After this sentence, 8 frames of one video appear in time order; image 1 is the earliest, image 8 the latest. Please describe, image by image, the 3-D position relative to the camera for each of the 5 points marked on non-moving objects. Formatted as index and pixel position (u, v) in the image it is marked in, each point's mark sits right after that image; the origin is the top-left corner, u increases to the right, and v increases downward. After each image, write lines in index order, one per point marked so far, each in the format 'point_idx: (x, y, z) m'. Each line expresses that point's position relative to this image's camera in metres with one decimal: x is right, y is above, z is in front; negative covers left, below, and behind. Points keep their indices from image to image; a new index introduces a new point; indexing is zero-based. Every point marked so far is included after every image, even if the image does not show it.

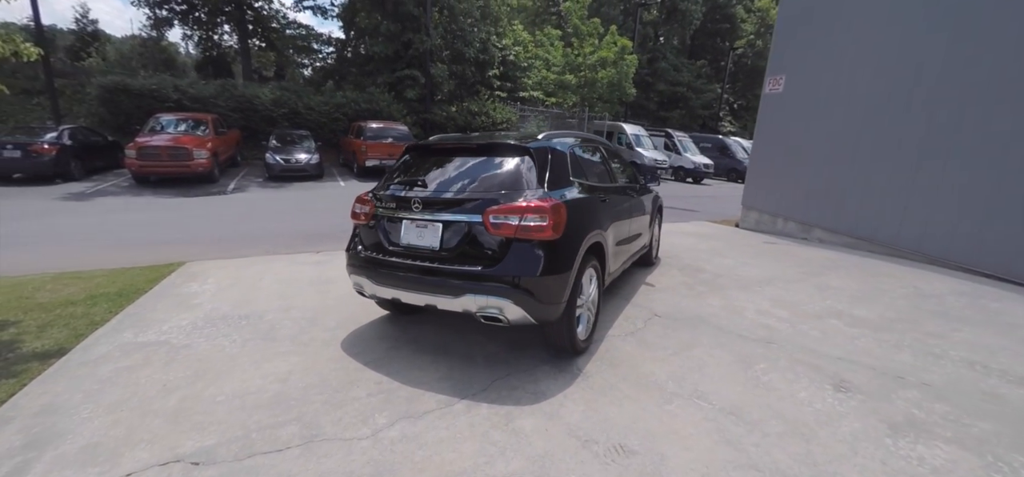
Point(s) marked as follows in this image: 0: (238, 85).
0: (-8.8, +4.9, +14.6) m
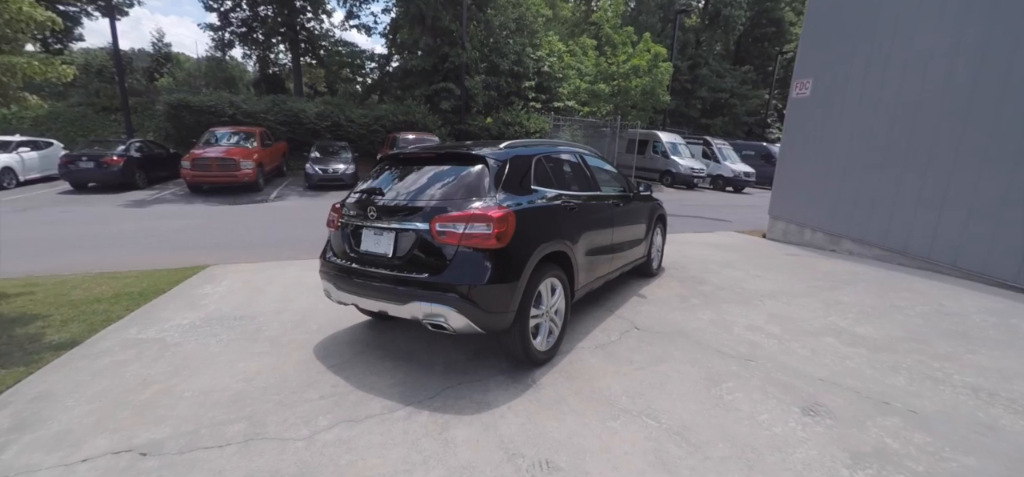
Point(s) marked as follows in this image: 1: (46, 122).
0: (-7.8, +4.7, +15.7) m
1: (-15.5, +3.8, +15.1) m
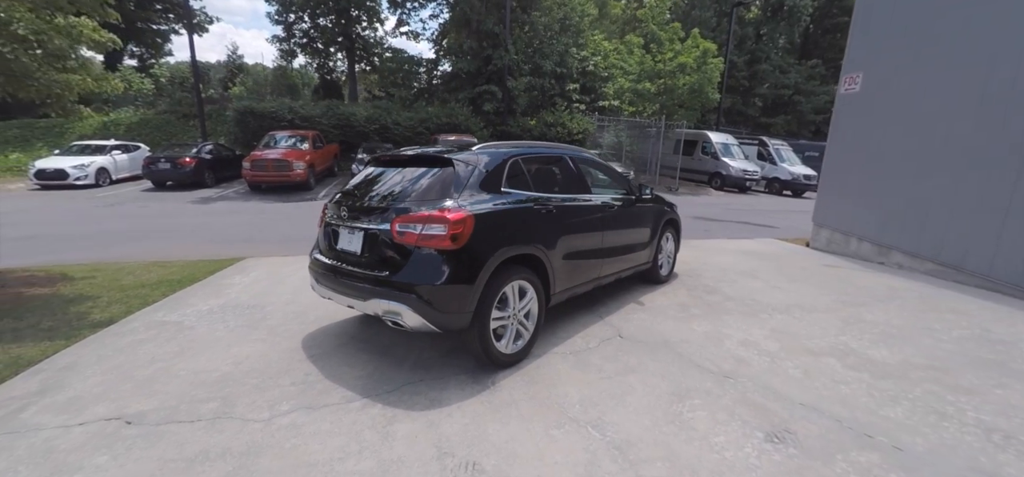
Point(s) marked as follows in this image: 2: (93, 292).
0: (-6.3, +4.8, +16.6) m
1: (-14.0, +4.1, +17.0) m
2: (-5.0, -0.6, +5.4) m
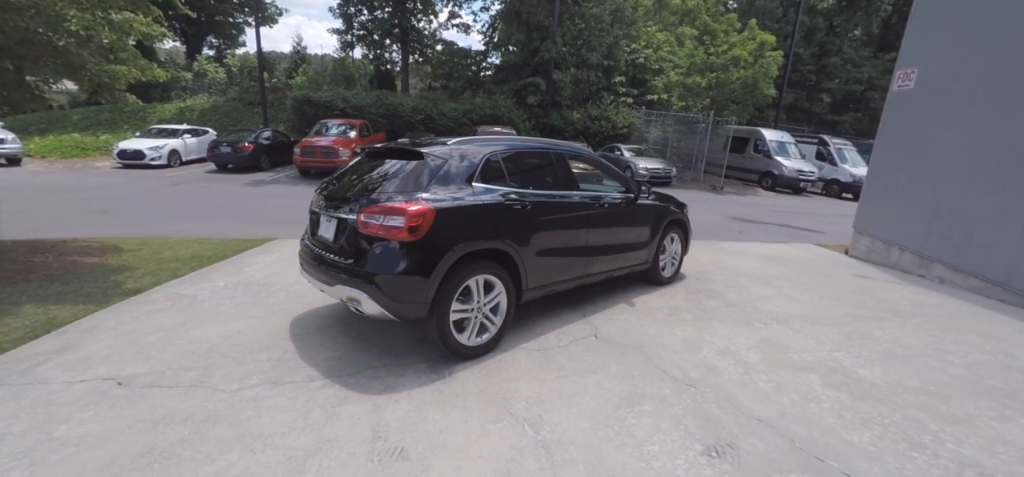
0: (-4.6, +5.4, +17.2) m
1: (-12.3, +5.1, +18.6) m
2: (-5.0, -0.3, +6.1) m
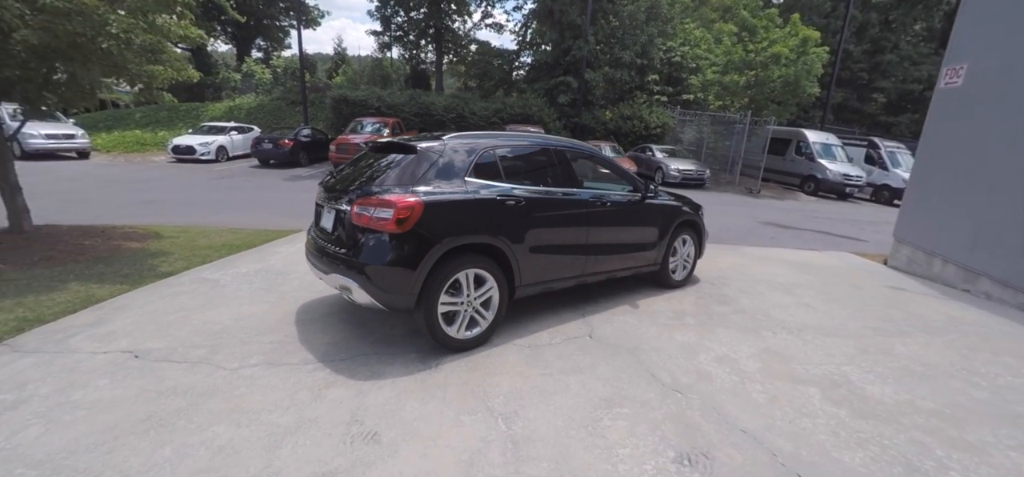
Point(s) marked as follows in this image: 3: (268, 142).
0: (-3.4, +5.5, +17.5) m
1: (-10.9, +5.4, +19.6) m
2: (-4.8, -0.1, +6.5) m
3: (-7.7, +3.0, +14.6) m
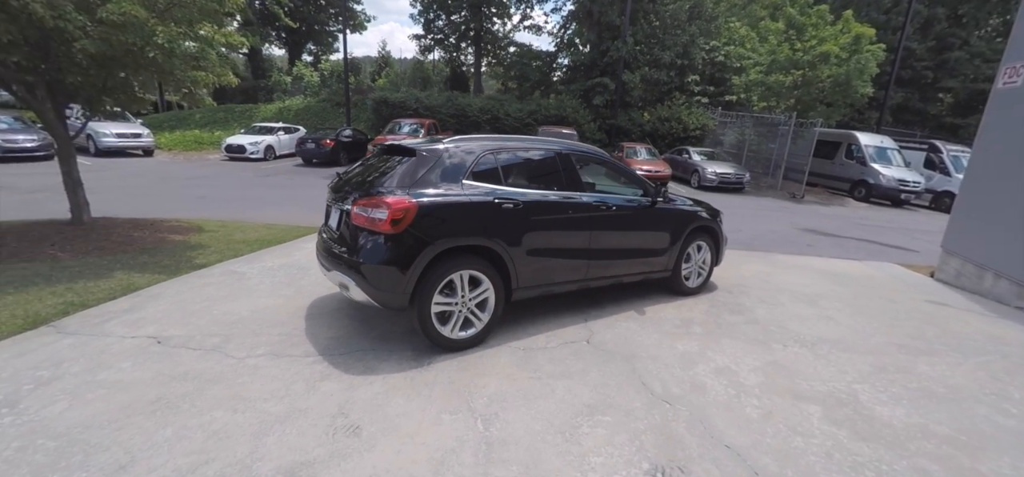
0: (-2.0, +5.5, +17.8) m
1: (-9.3, +5.6, +20.5) m
2: (-4.6, -0.1, +6.9) m
3: (-6.7, +3.2, +15.2) m
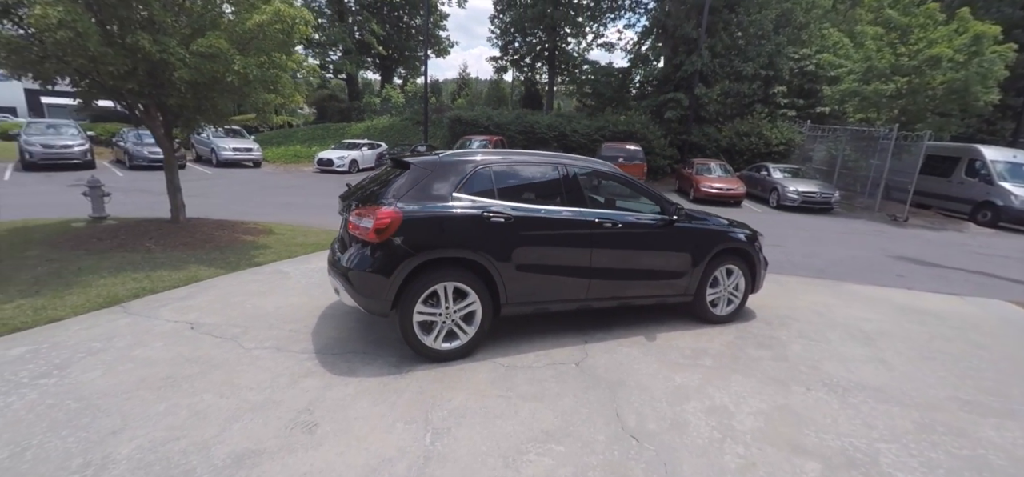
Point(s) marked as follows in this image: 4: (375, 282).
0: (+0.7, +4.9, +18.0) m
1: (-6.0, +5.2, +22.0) m
2: (-4.0, -0.1, +7.6) m
3: (-4.4, +2.9, +16.3) m
4: (-1.0, -0.3, +3.4) m
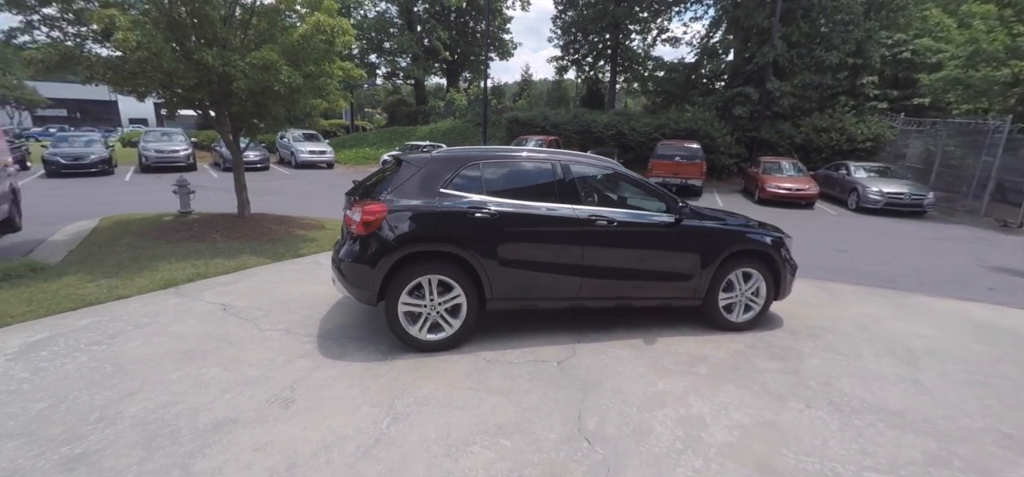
0: (+3.0, +4.9, +17.7) m
1: (-2.9, +5.2, +22.8) m
2: (-3.4, 0.0, +8.2) m
3: (-2.3, +2.9, +16.8) m
4: (-1.2, -0.3, +3.6) m
